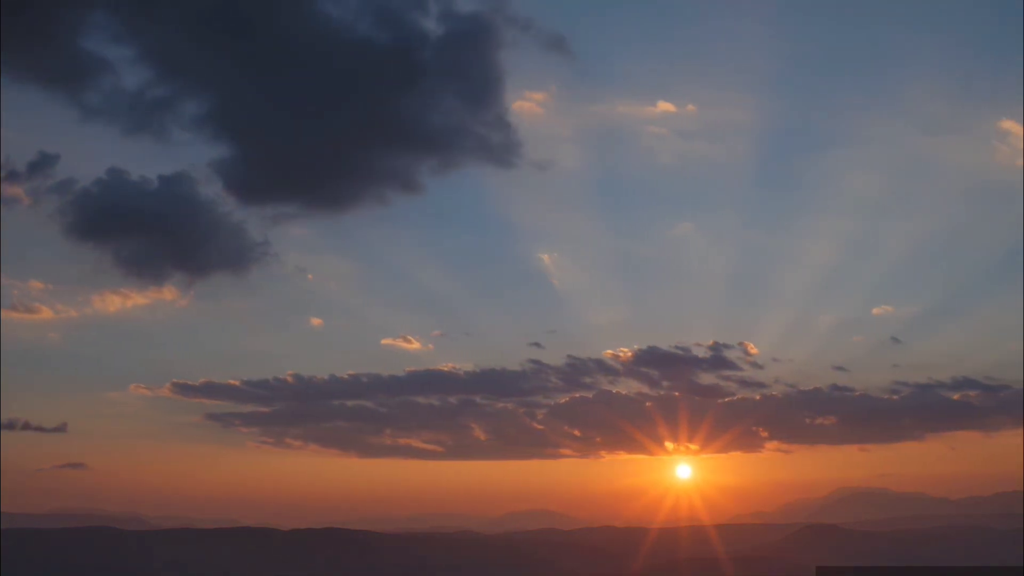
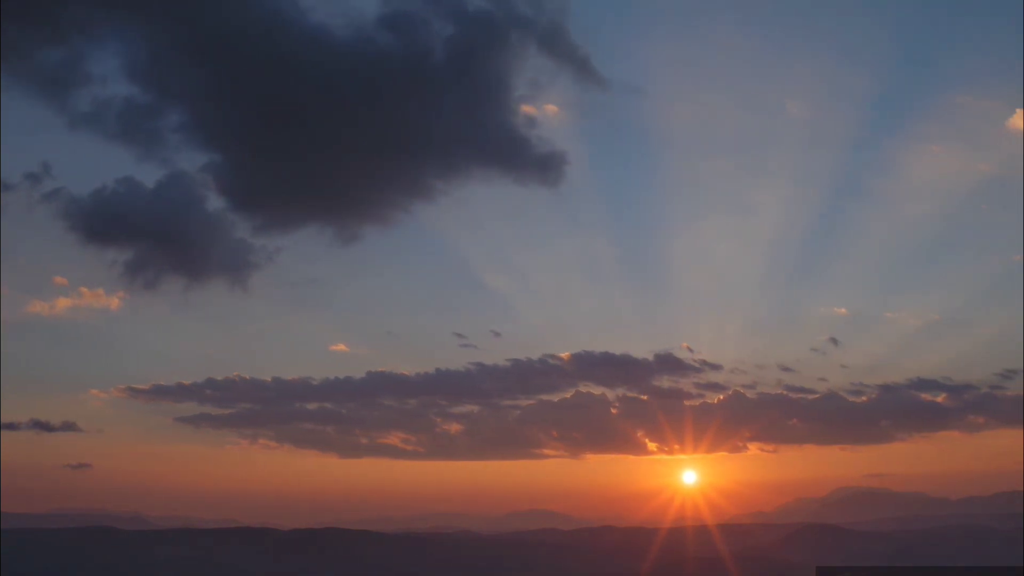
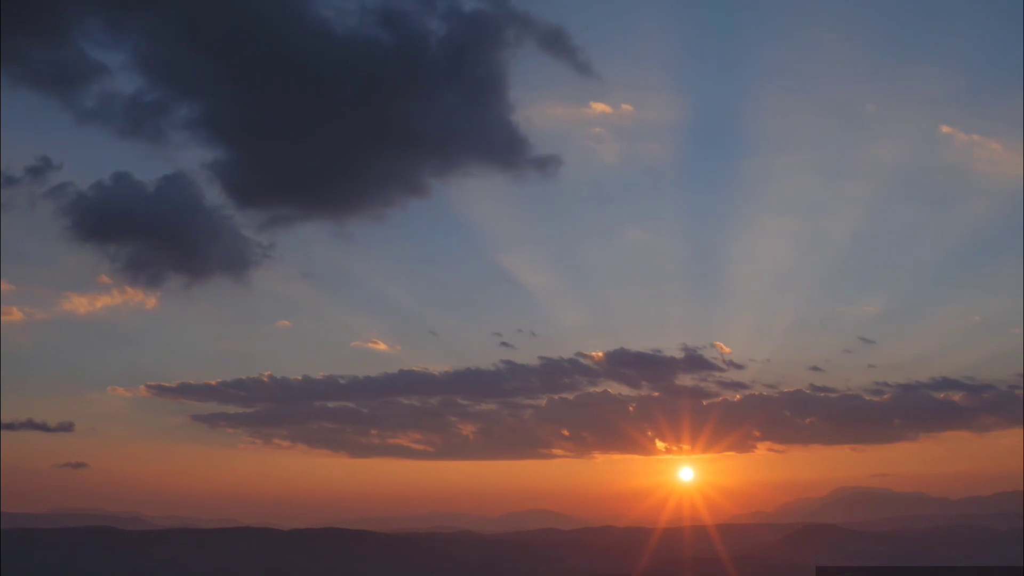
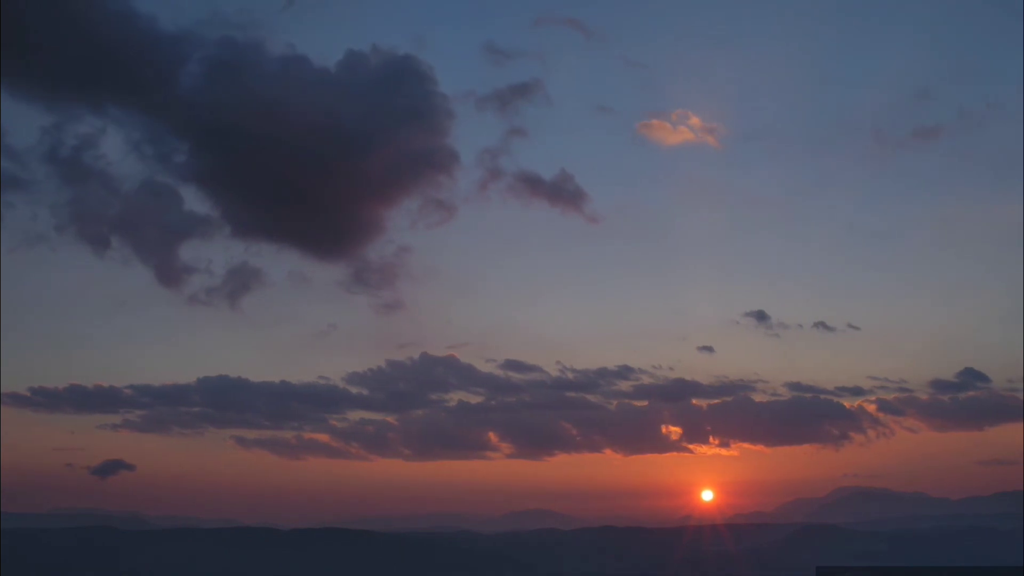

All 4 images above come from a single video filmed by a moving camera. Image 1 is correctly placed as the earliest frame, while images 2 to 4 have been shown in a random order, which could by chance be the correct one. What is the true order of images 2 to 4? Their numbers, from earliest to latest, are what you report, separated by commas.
3, 2, 4
